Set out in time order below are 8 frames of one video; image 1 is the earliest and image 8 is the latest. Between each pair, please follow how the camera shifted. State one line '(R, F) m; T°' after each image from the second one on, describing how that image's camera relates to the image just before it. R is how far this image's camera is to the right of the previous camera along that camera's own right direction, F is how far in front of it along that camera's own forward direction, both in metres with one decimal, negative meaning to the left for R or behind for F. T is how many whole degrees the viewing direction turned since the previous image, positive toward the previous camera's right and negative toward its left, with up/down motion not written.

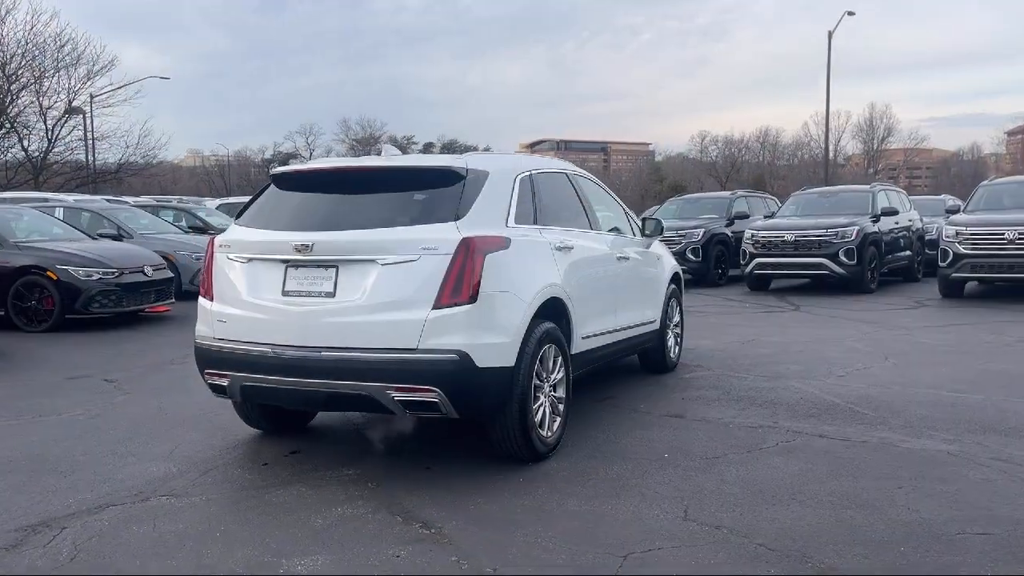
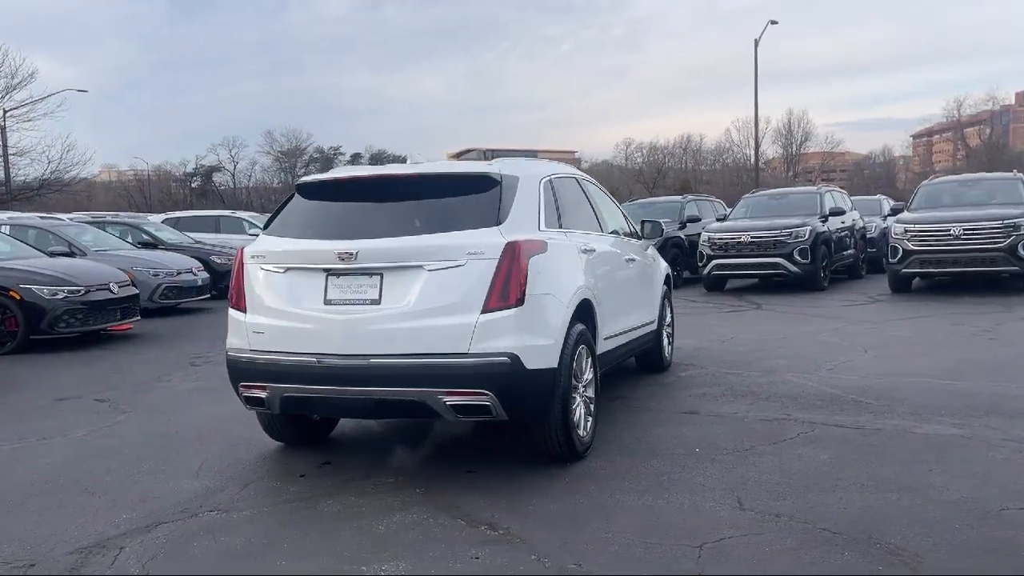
(-0.7, 0.0) m; +5°
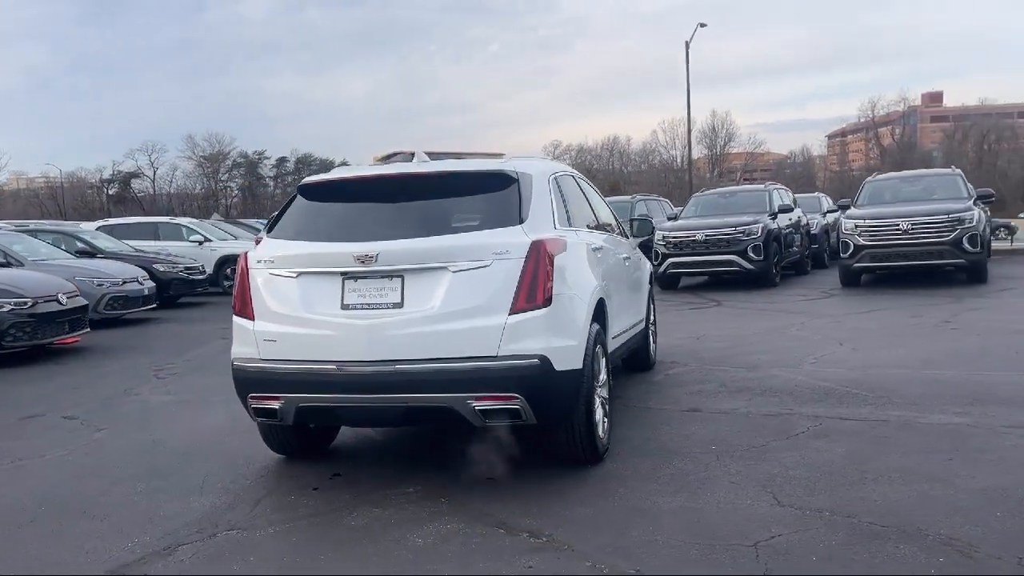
(-0.6, +0.2) m; +5°
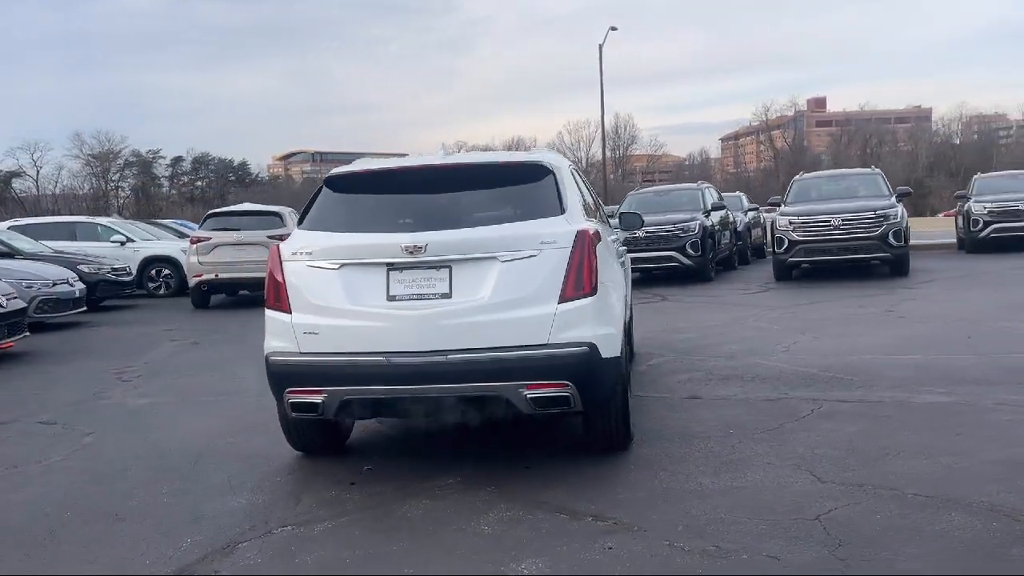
(-0.8, 0.0) m; +6°
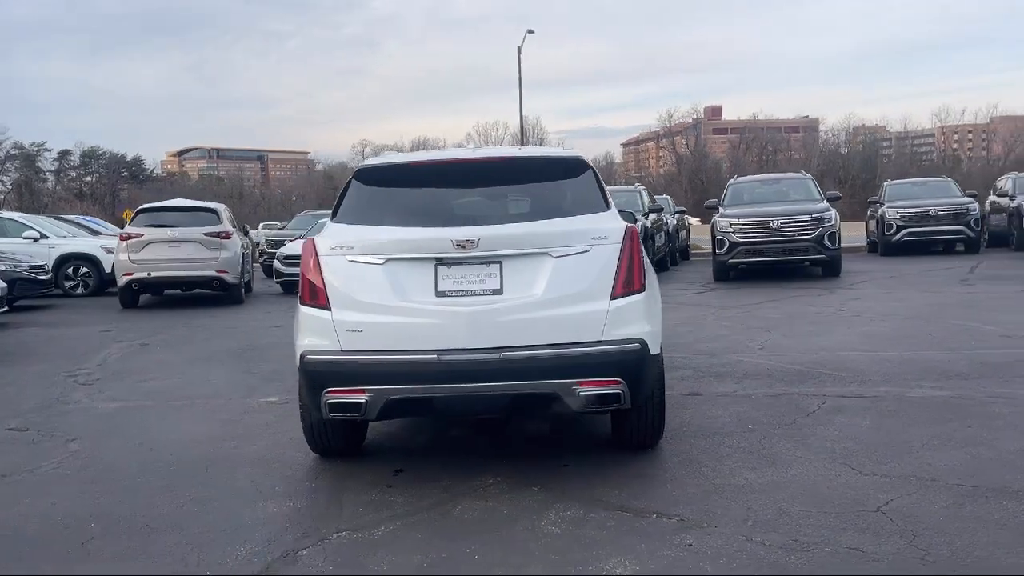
(-0.8, +0.1) m; +6°
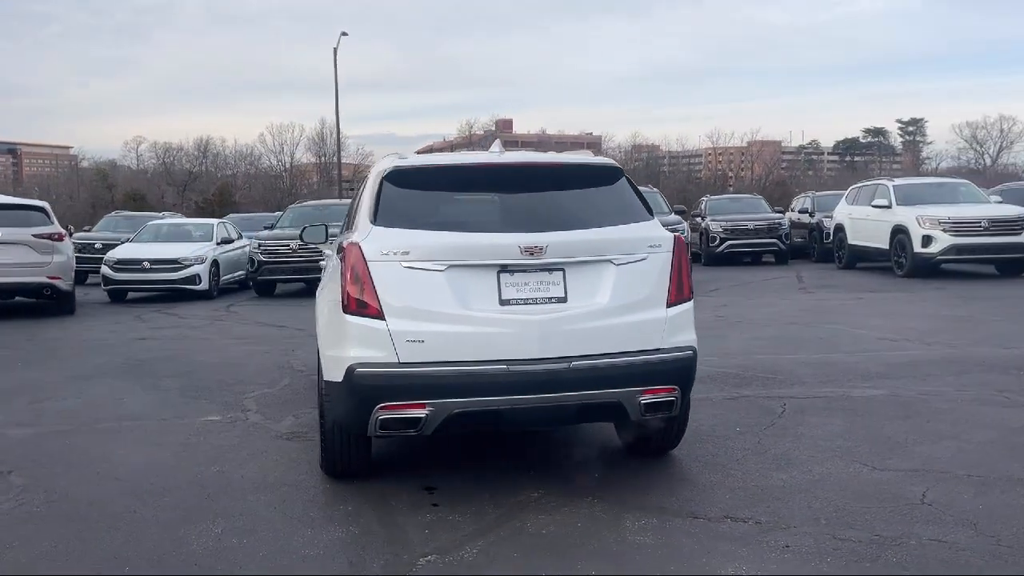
(-1.5, +0.3) m; +14°
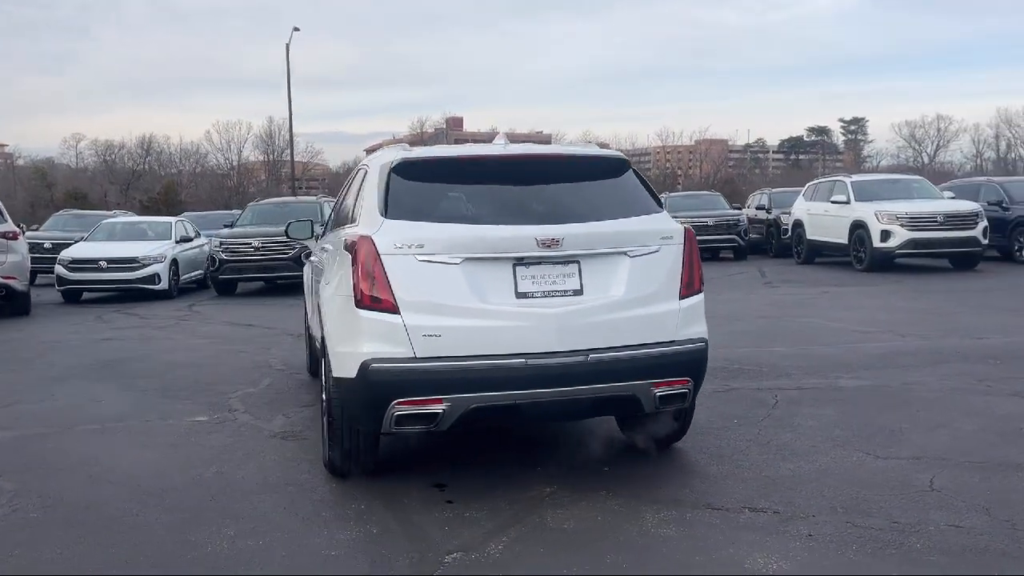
(-0.3, +0.1) m; +3°
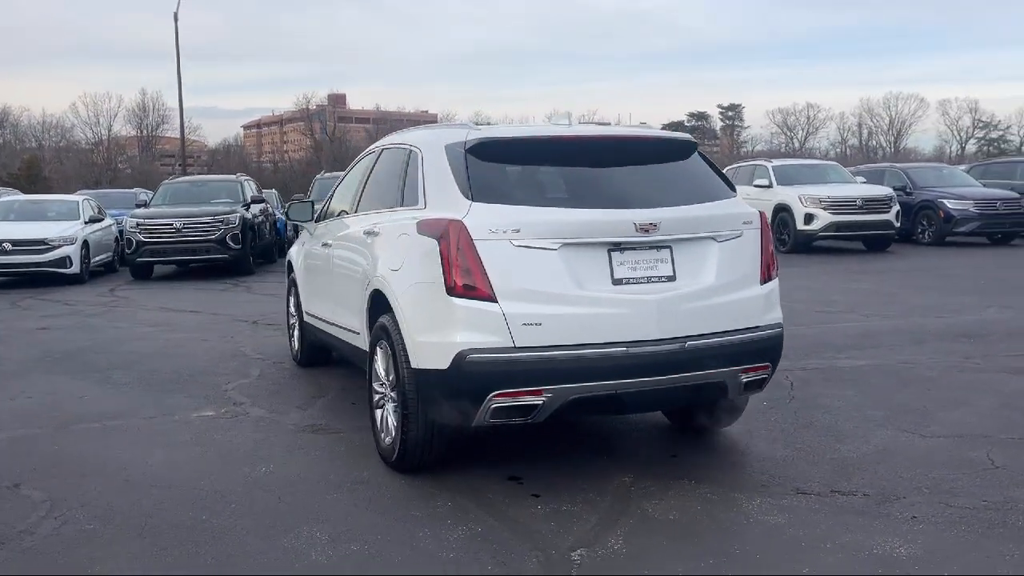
(-1.1, +0.3) m; +7°
